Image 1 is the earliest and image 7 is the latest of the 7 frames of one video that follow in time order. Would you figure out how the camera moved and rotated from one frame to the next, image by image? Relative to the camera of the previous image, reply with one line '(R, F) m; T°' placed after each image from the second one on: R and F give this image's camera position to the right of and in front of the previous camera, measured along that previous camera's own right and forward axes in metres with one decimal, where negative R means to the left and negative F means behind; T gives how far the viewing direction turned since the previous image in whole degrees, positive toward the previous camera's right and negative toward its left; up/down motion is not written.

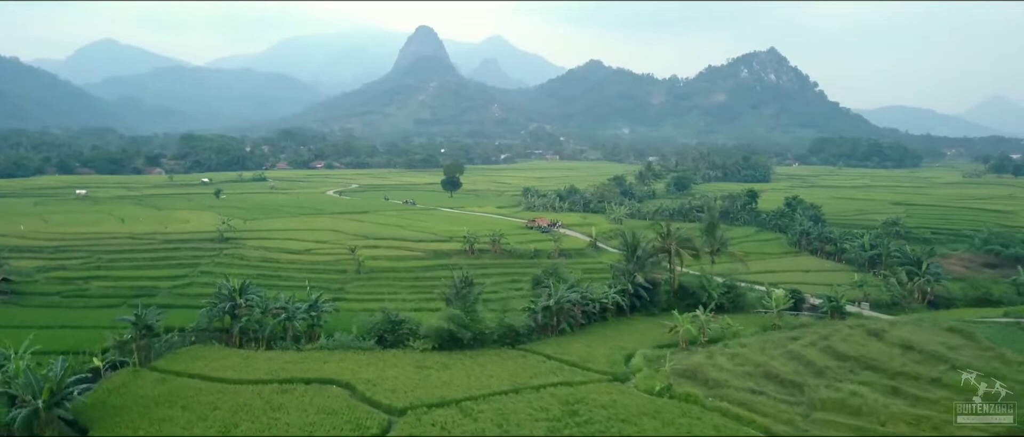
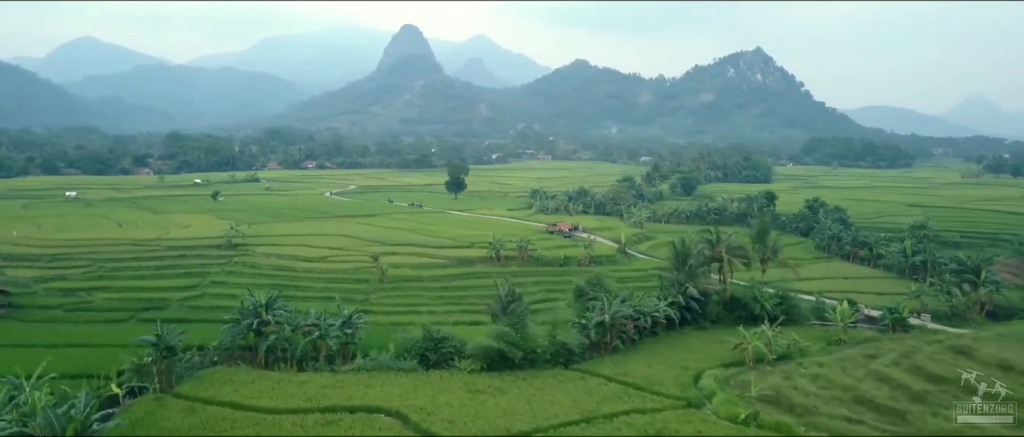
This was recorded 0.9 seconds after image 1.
(-1.9, +2.0) m; +1°
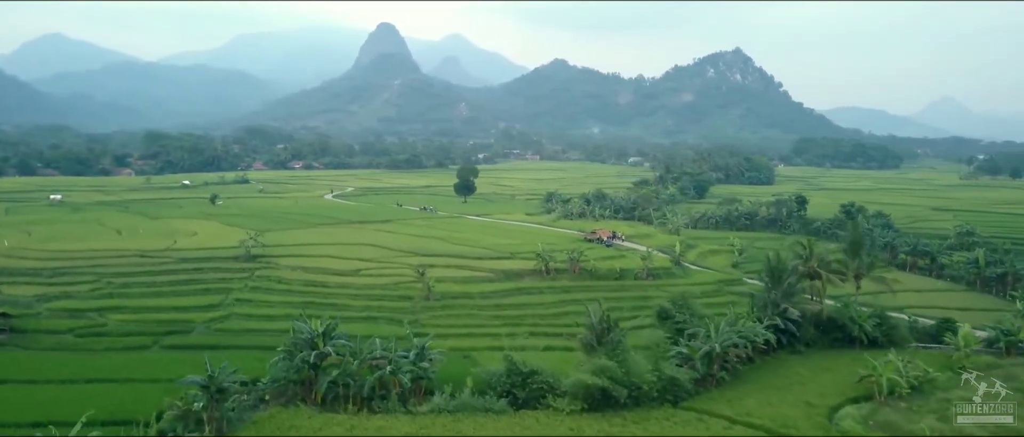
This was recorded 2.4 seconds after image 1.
(-3.0, +3.0) m; +2°
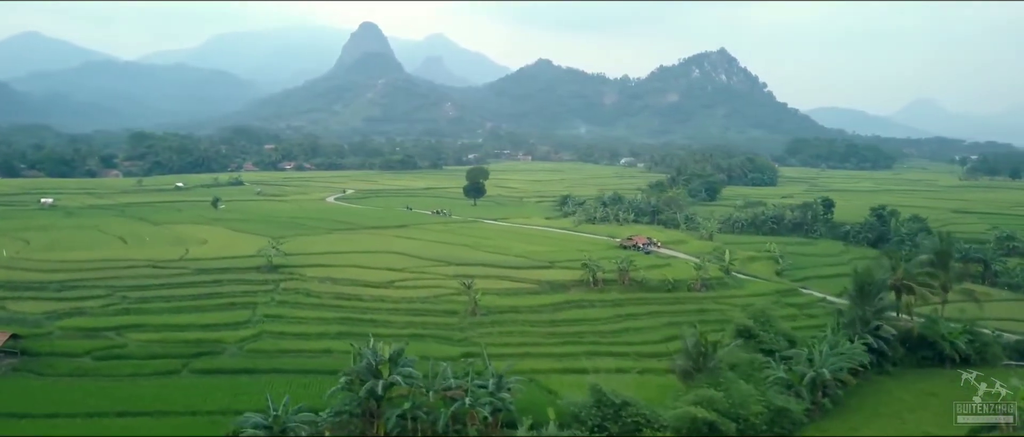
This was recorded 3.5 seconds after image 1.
(-2.4, +2.2) m; +1°
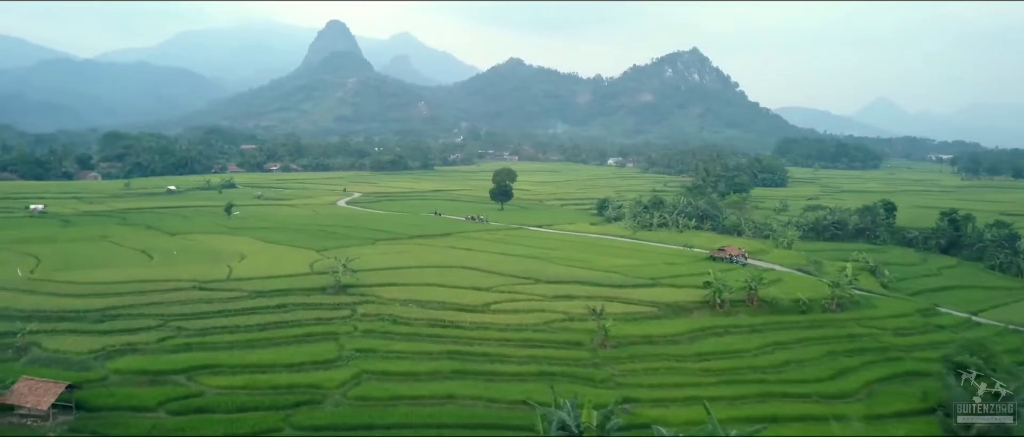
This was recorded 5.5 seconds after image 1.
(-4.8, +4.1) m; +2°
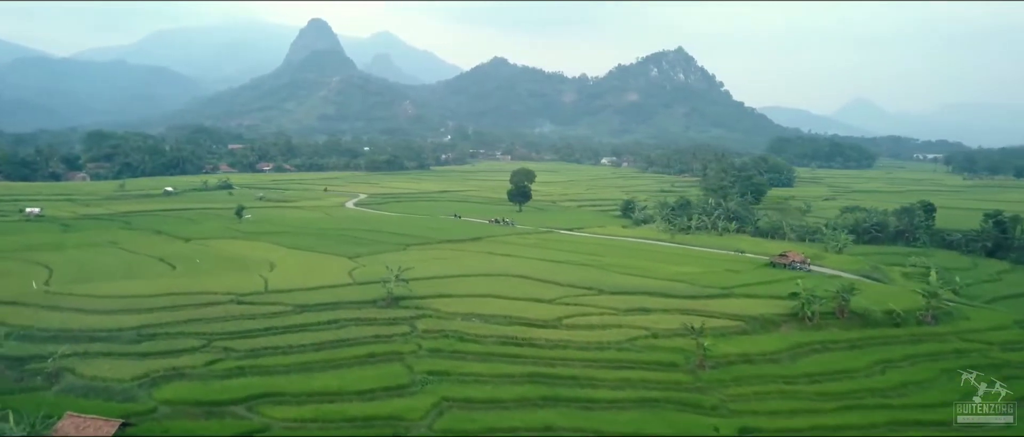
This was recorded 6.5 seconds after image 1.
(-2.7, +2.3) m; +1°
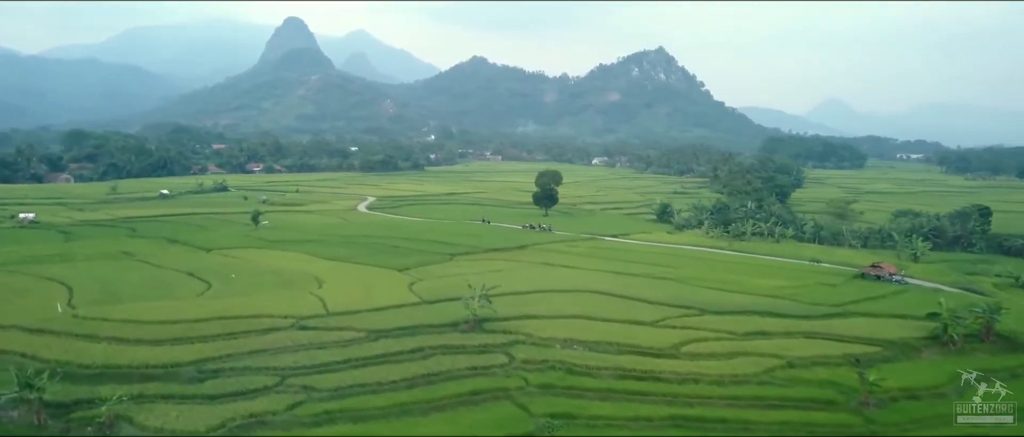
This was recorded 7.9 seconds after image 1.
(-3.4, +3.1) m; +2°
